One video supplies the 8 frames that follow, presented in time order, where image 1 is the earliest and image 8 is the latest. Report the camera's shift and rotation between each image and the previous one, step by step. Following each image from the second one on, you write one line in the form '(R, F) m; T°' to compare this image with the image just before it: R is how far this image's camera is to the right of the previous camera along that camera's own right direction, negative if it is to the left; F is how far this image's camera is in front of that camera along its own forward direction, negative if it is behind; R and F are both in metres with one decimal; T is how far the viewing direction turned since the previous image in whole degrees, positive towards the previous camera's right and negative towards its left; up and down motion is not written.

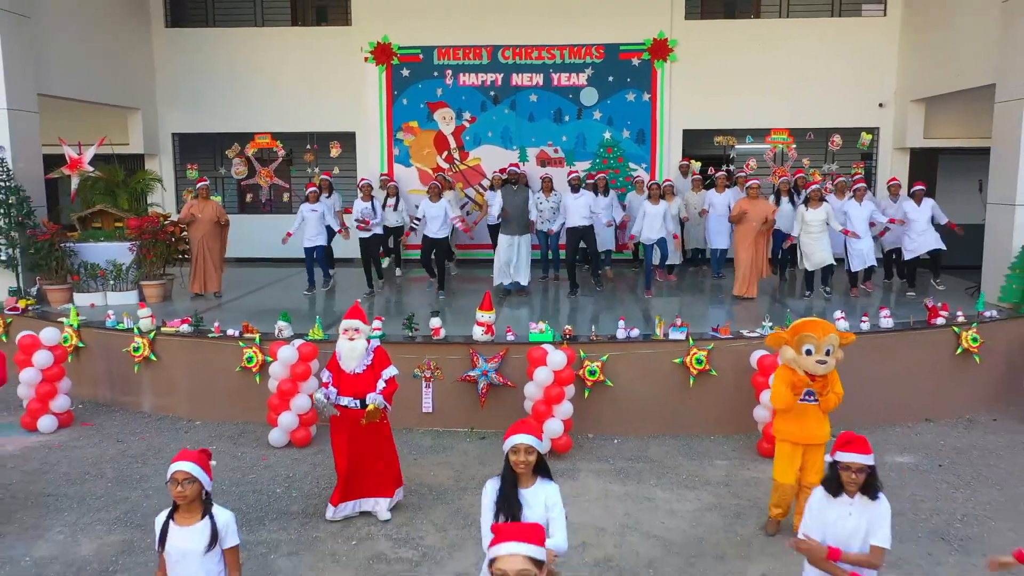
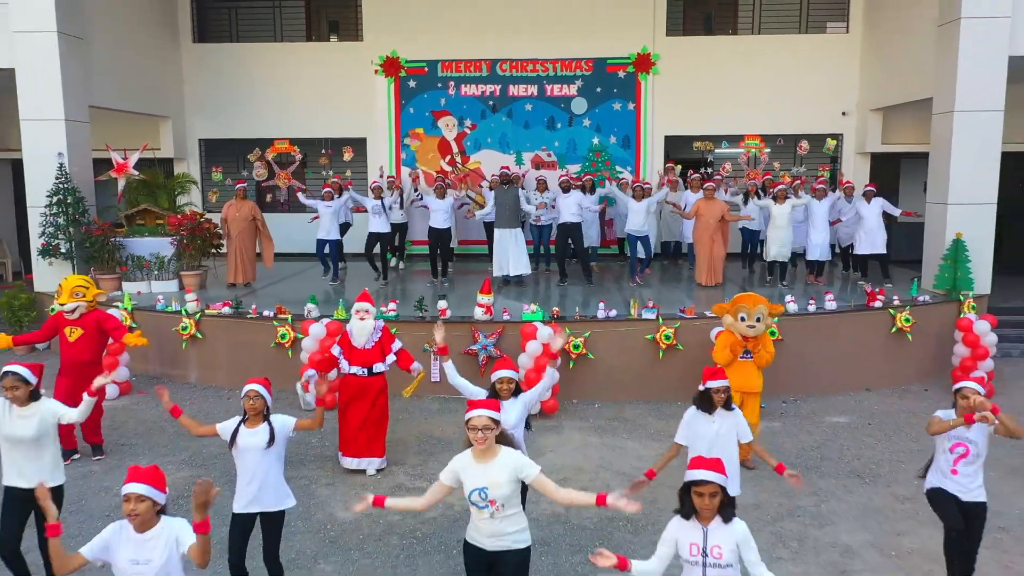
(0.0, -1.1) m; 0°
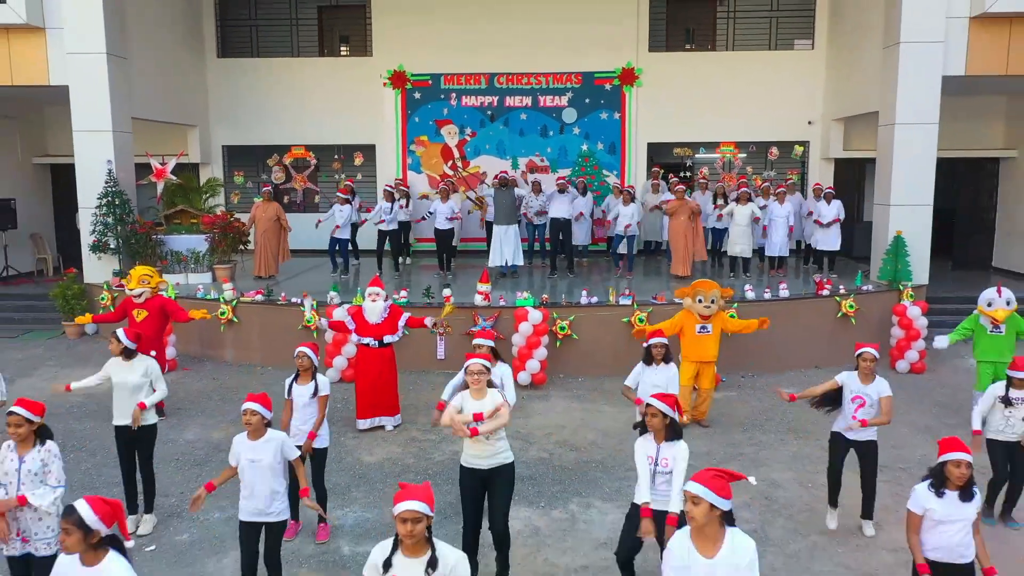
(0.0, -1.2) m; 0°
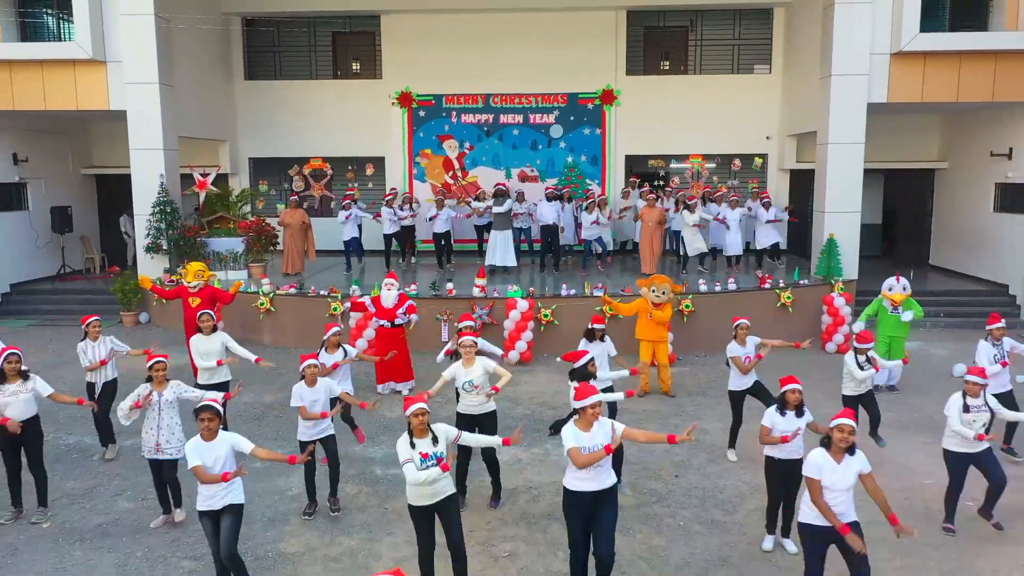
(+0.1, -1.8) m; 0°
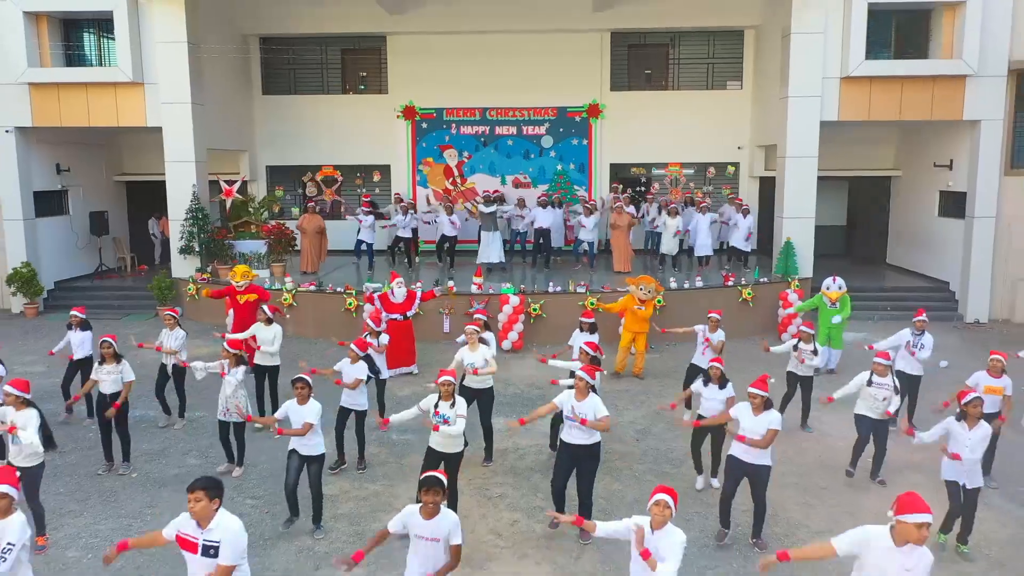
(+0.1, -1.5) m; 0°
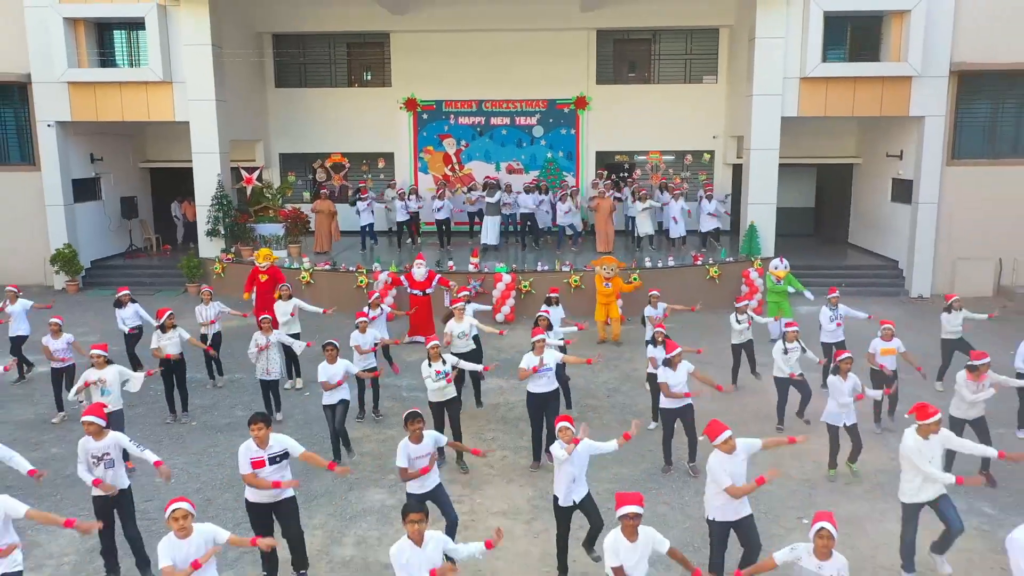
(+0.1, -1.6) m; 0°
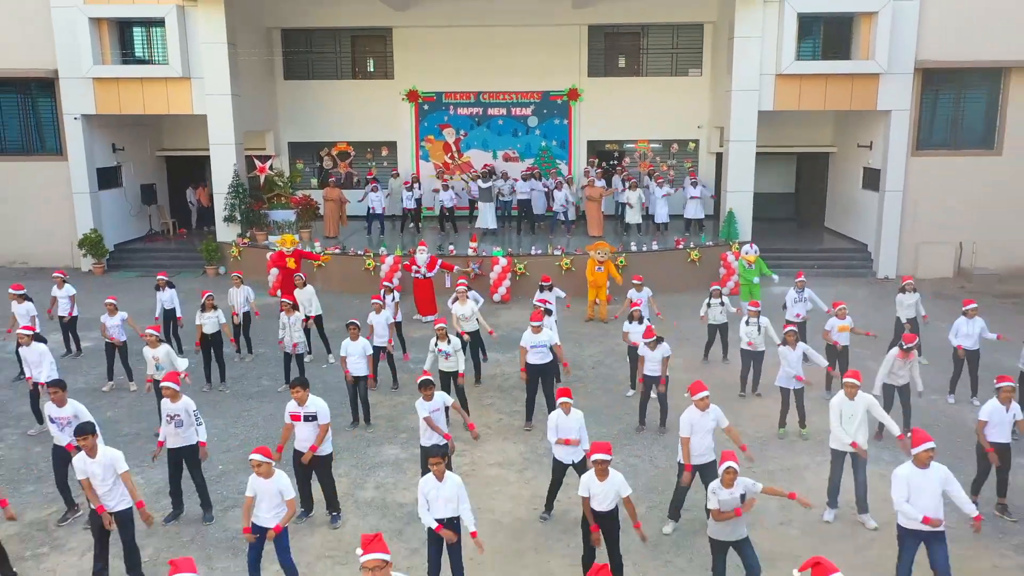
(0.0, -1.2) m; 0°
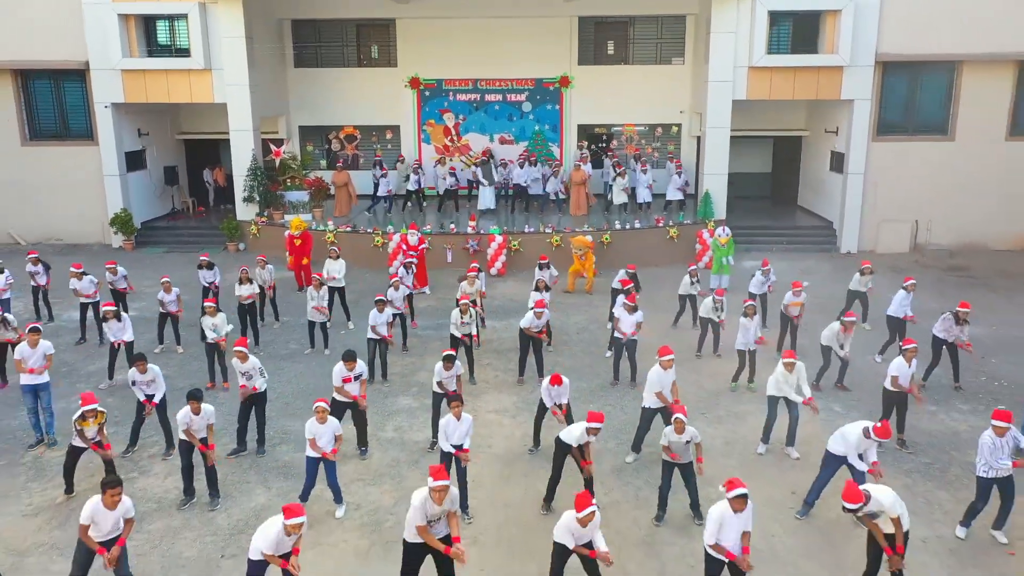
(0.0, -1.6) m; 0°
